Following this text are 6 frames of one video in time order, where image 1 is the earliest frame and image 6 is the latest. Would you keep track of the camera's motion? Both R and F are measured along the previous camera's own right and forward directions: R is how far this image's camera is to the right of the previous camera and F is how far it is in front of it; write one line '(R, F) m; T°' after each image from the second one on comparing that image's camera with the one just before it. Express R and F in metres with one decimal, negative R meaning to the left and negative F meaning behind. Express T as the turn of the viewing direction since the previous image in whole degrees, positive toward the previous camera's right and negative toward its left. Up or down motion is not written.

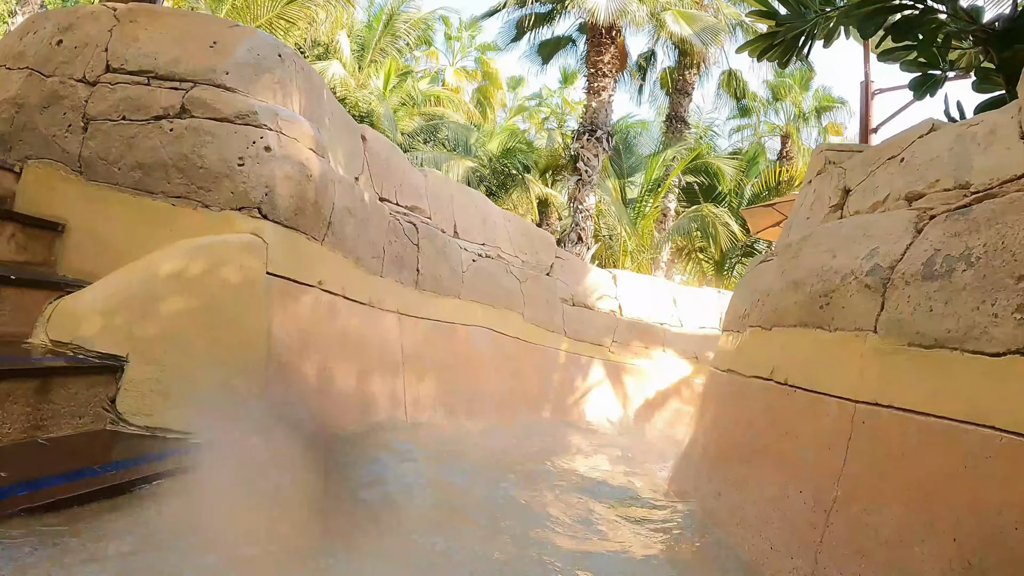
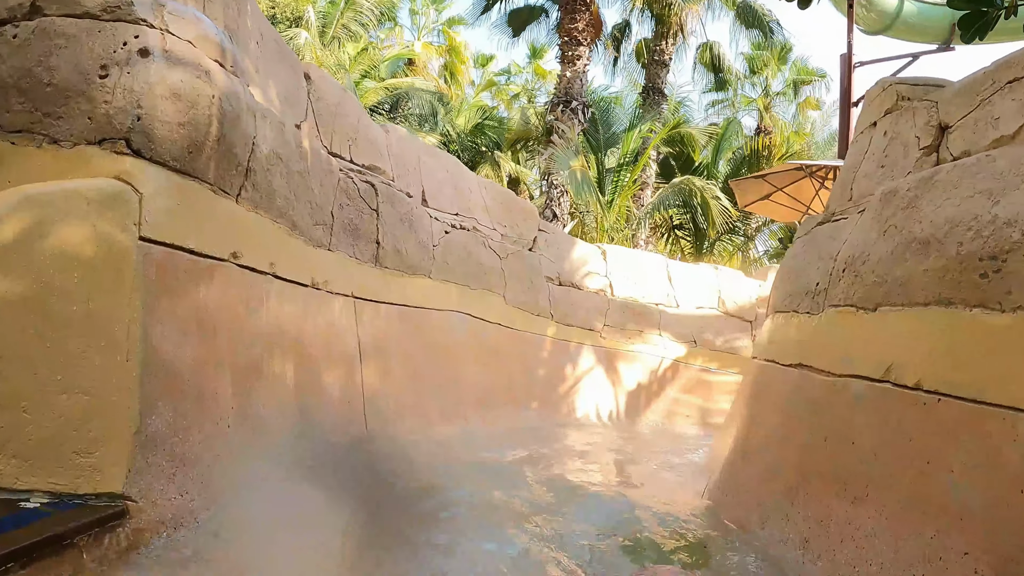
(-0.1, +0.8) m; +3°
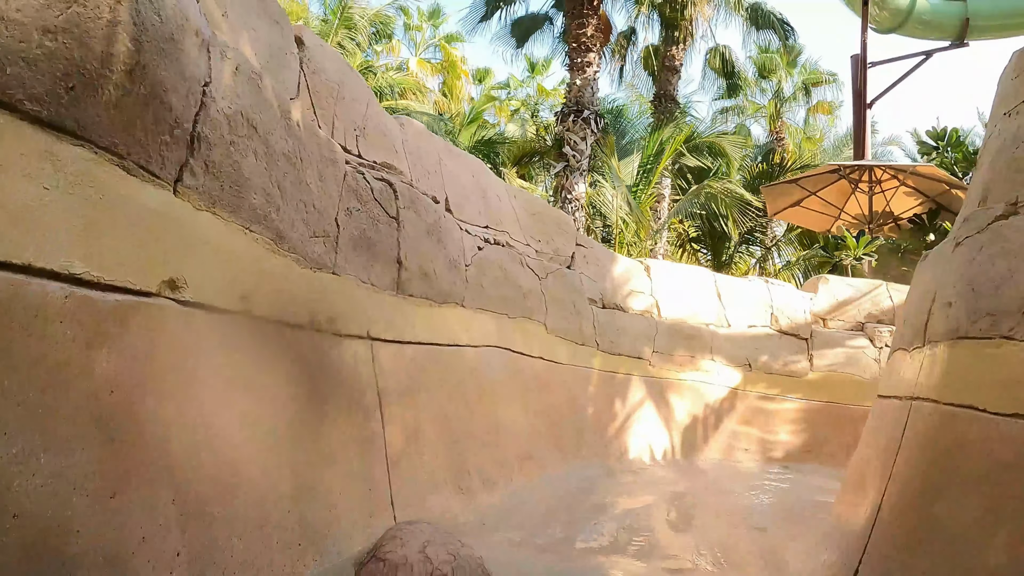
(-0.3, +0.9) m; 0°
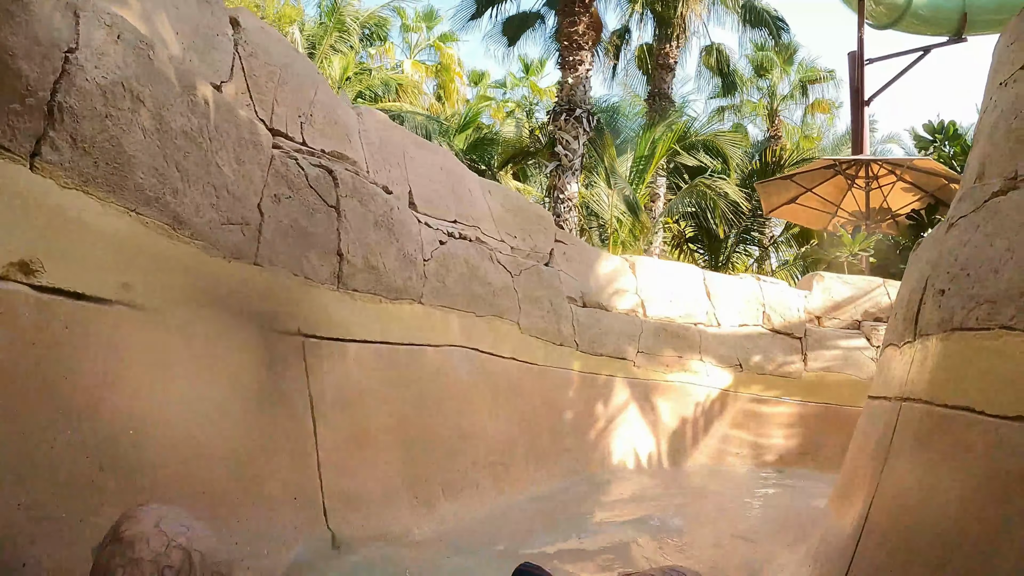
(+0.2, +0.2) m; 0°
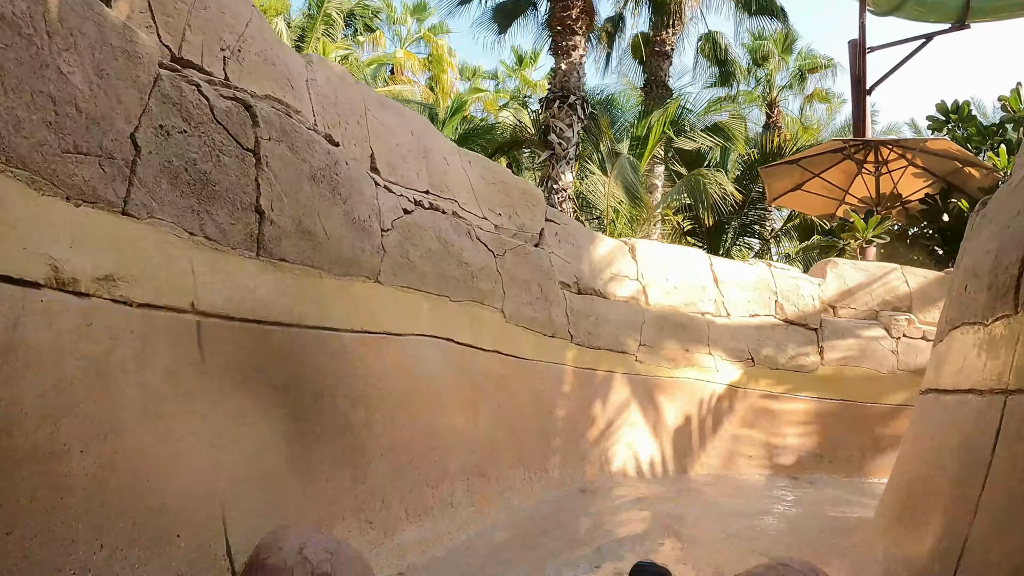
(+0.1, +0.5) m; 0°
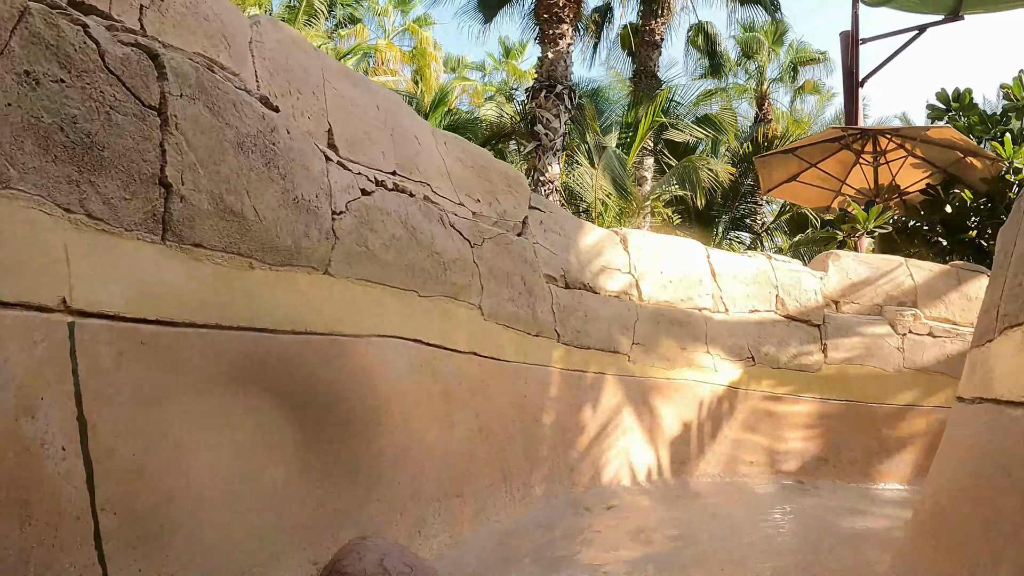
(0.0, +0.3) m; +1°
